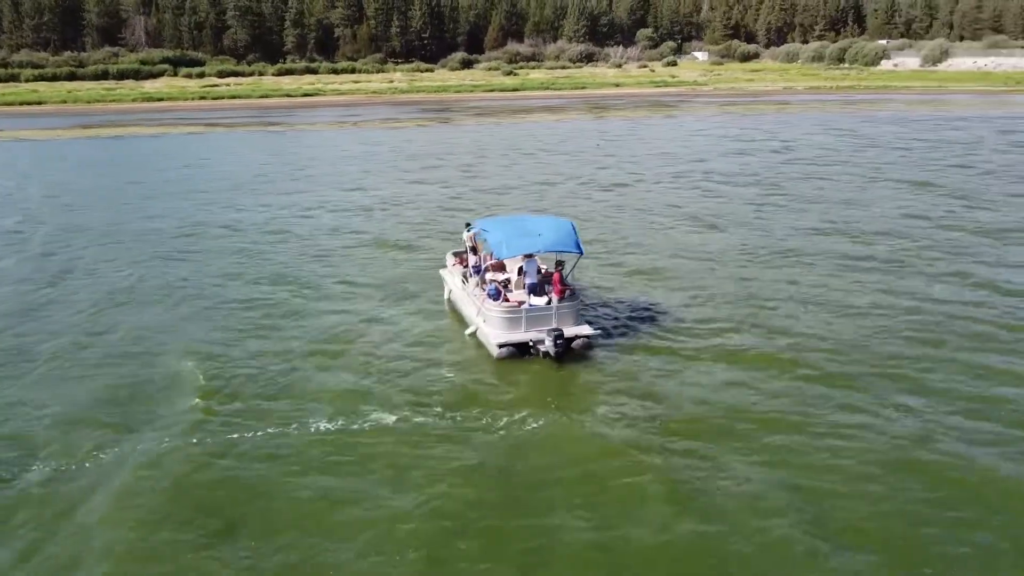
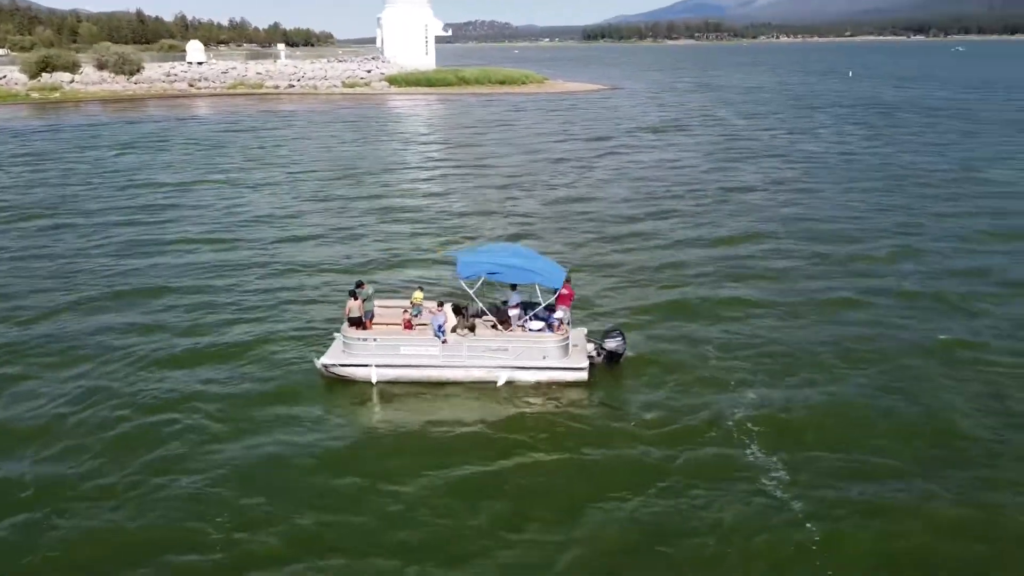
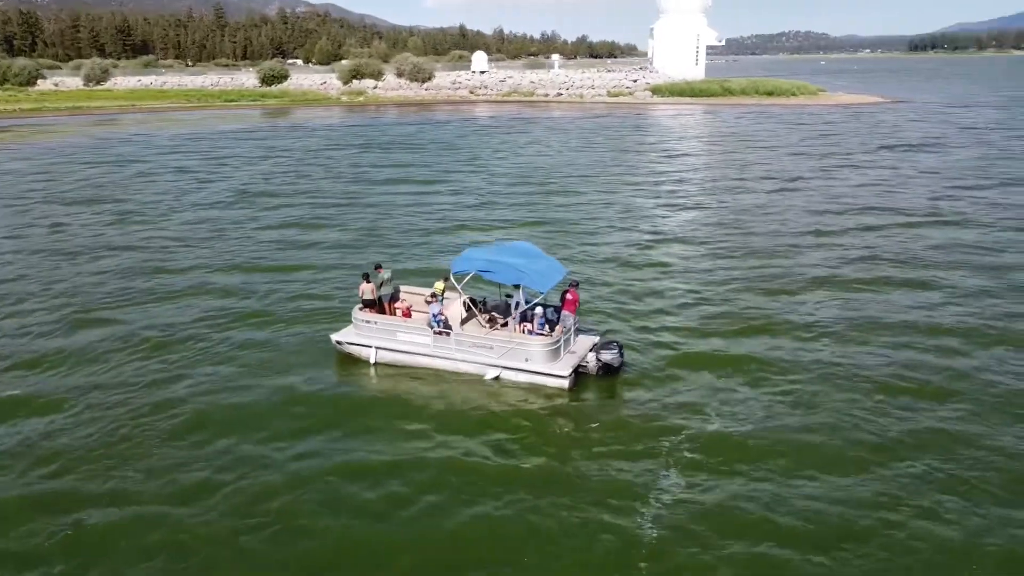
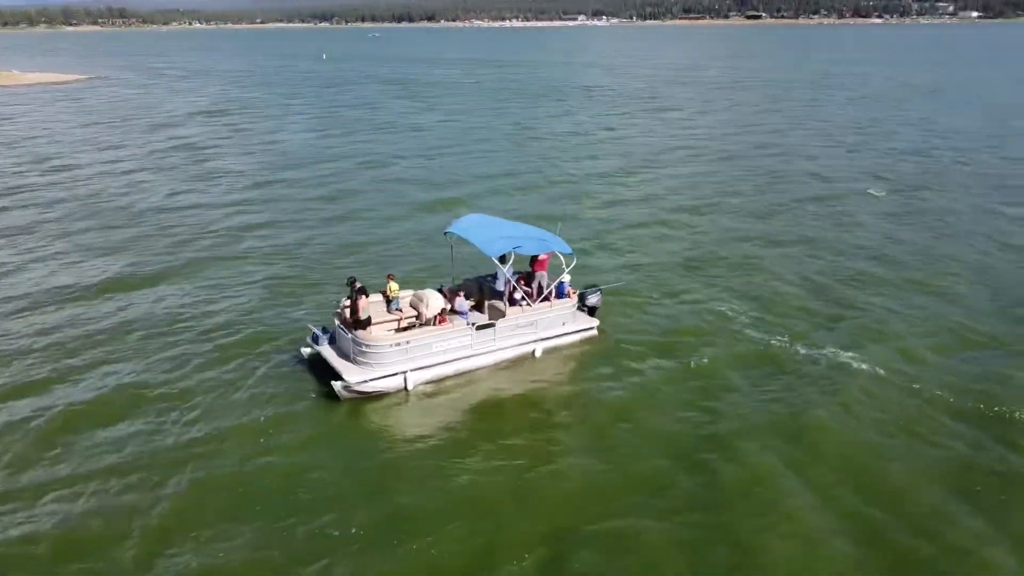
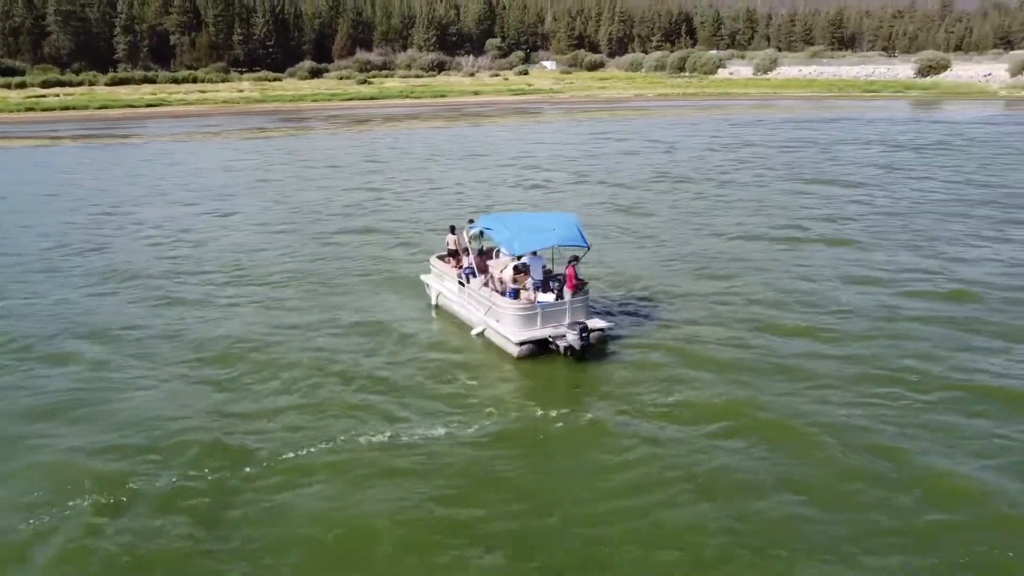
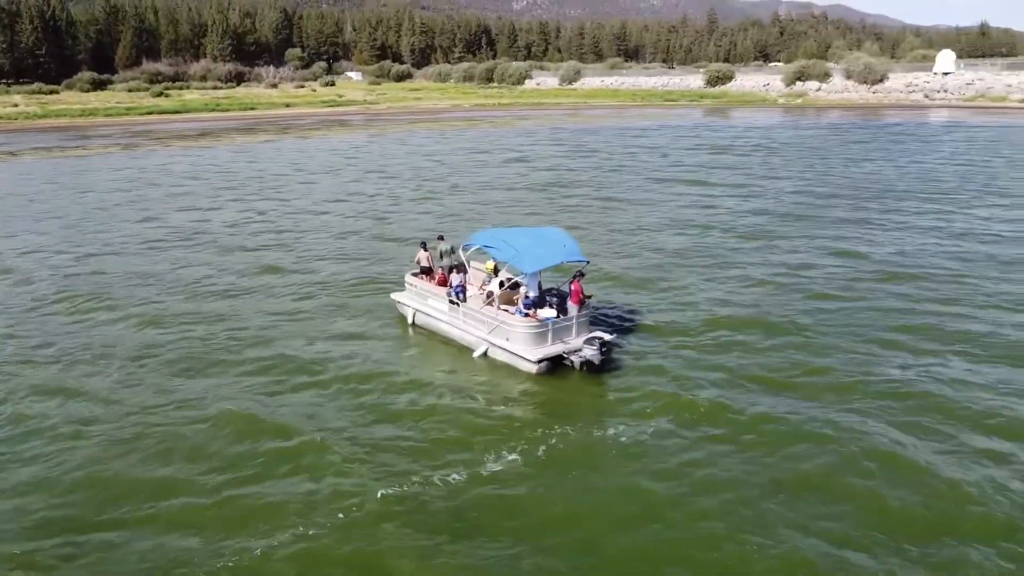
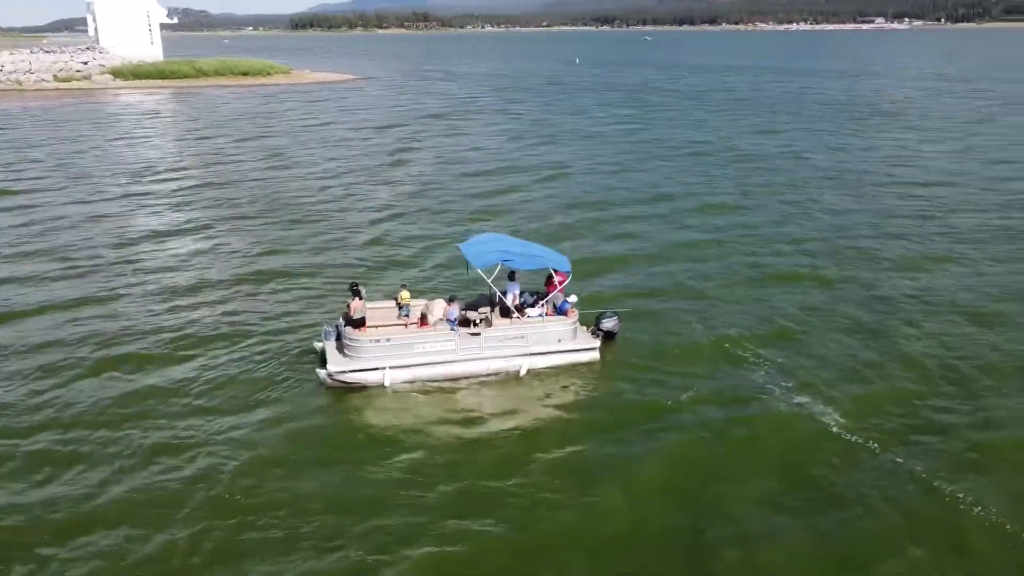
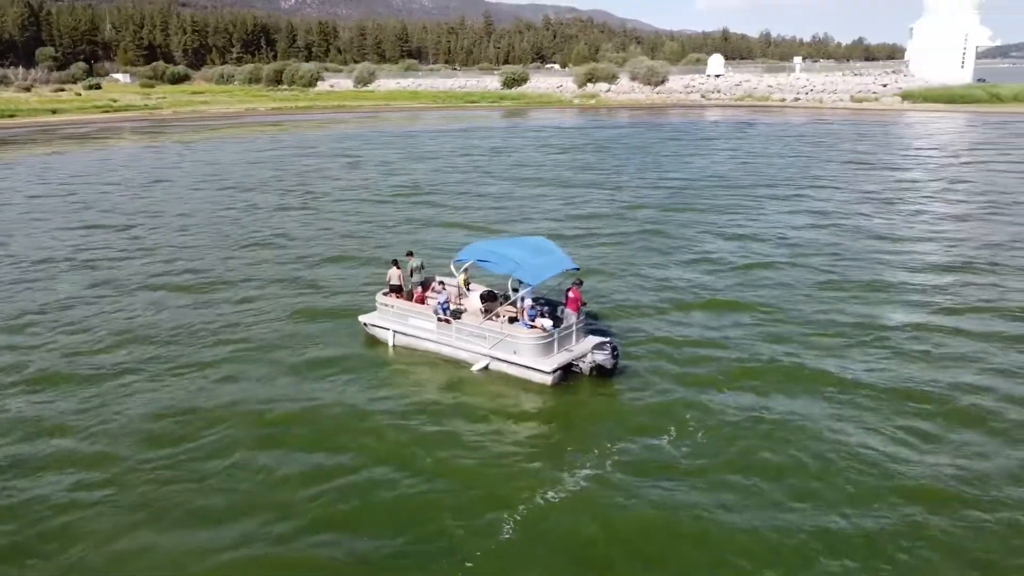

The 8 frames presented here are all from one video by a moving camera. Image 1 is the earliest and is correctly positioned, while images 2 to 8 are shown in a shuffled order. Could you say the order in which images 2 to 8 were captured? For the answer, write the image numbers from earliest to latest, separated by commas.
5, 6, 8, 3, 2, 7, 4
